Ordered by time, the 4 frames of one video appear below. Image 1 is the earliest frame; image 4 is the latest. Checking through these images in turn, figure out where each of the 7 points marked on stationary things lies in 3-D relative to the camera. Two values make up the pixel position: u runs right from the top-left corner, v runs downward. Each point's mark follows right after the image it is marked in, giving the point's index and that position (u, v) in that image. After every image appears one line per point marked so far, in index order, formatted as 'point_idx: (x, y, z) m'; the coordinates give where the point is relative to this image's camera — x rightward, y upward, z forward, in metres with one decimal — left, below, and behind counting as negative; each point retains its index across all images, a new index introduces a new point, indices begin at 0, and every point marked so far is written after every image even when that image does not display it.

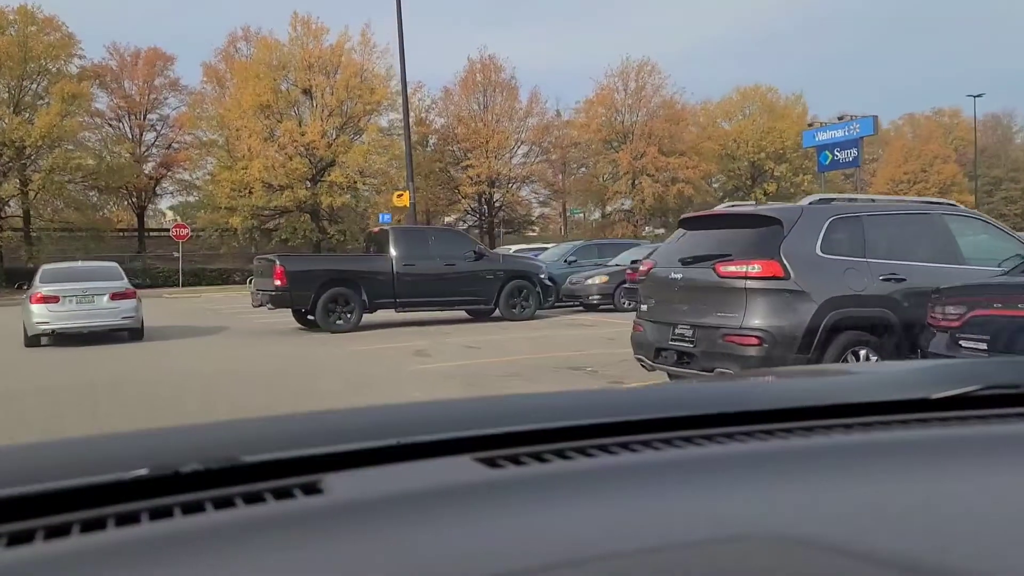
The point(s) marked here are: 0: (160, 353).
0: (-5.3, -1.0, +12.9) m
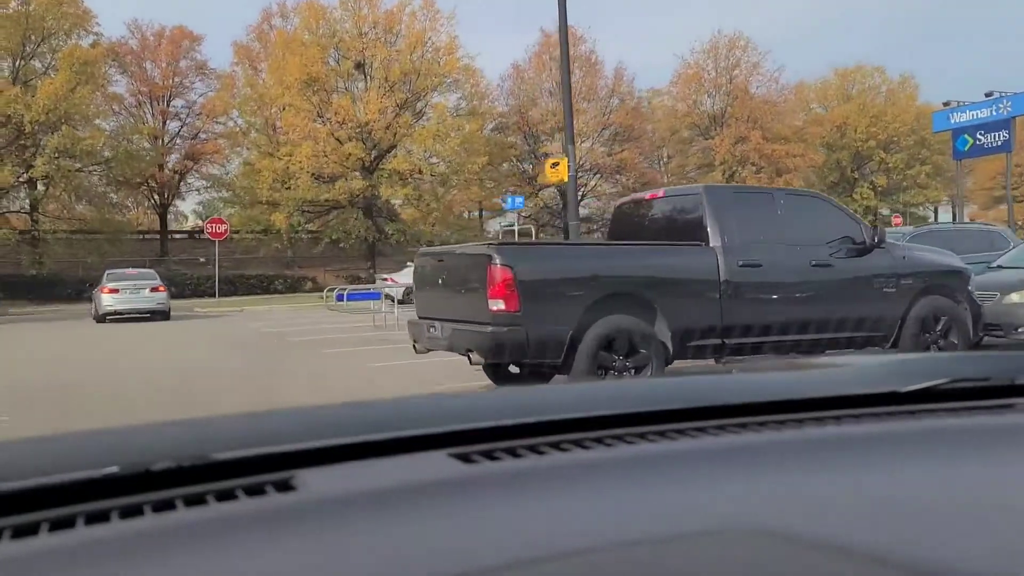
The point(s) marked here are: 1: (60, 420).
0: (-4.7, -1.1, +12.1) m
1: (-3.9, -1.1, +7.3) m
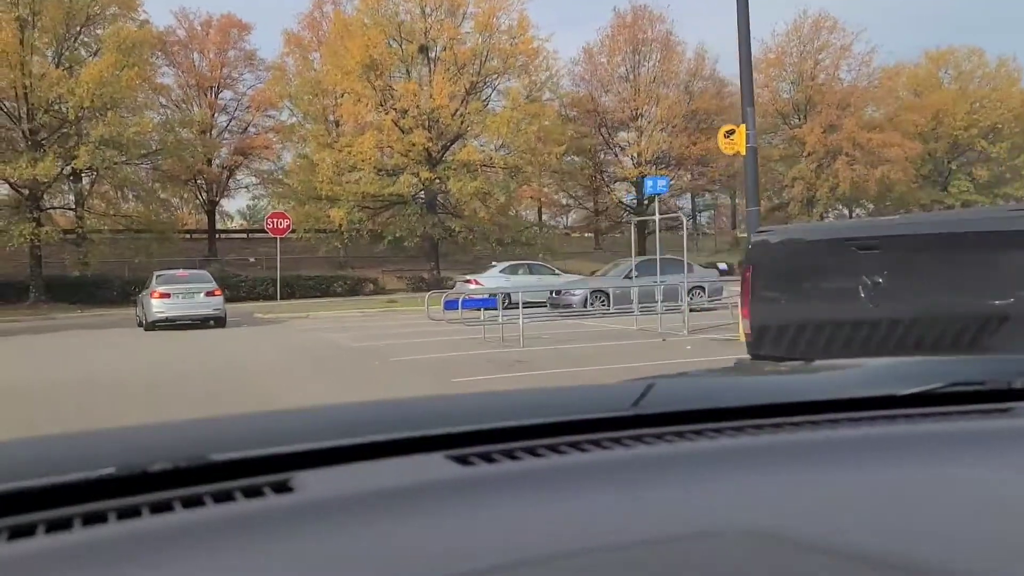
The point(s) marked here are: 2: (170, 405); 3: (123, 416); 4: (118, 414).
0: (-4.0, -1.1, +11.9) m
1: (-3.4, -1.2, +7.1) m
2: (-3.3, -1.2, +8.3) m
3: (-3.3, -1.1, +7.3) m
4: (-3.6, -1.2, +7.8) m
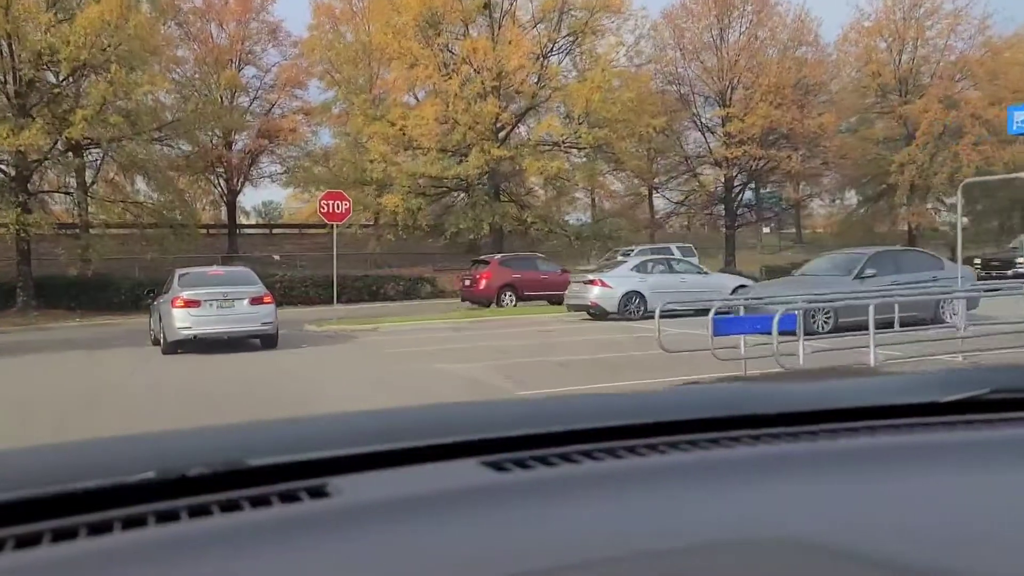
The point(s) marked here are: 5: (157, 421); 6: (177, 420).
0: (-3.5, -1.1, +11.3) m
1: (-3.0, -1.2, +6.5) m
2: (-2.9, -1.2, +7.7) m
3: (-2.9, -1.2, +6.6) m
4: (-3.2, -1.2, +7.1) m
5: (-3.2, -1.2, +7.6) m
6: (-3.1, -1.2, +7.7) m
